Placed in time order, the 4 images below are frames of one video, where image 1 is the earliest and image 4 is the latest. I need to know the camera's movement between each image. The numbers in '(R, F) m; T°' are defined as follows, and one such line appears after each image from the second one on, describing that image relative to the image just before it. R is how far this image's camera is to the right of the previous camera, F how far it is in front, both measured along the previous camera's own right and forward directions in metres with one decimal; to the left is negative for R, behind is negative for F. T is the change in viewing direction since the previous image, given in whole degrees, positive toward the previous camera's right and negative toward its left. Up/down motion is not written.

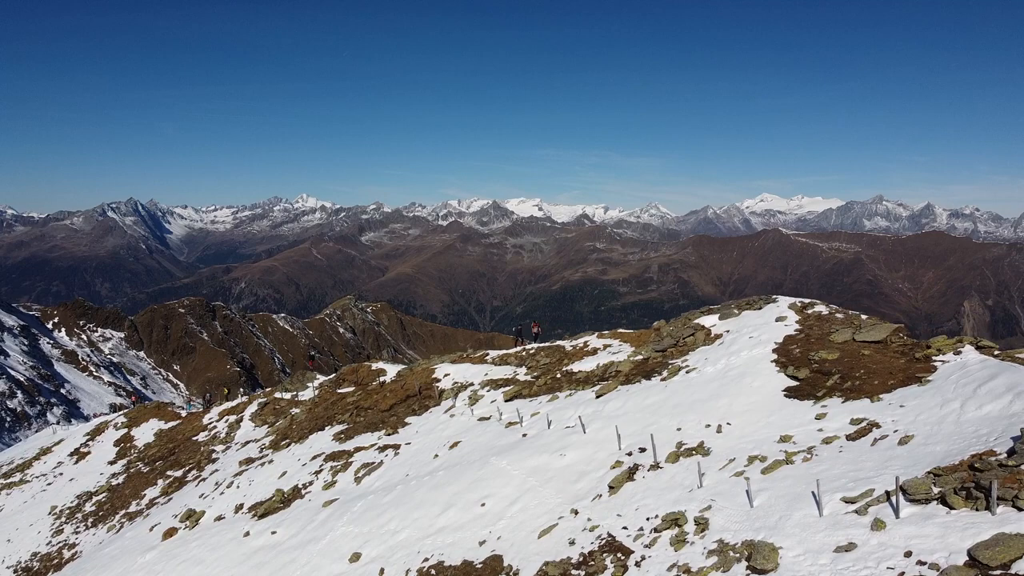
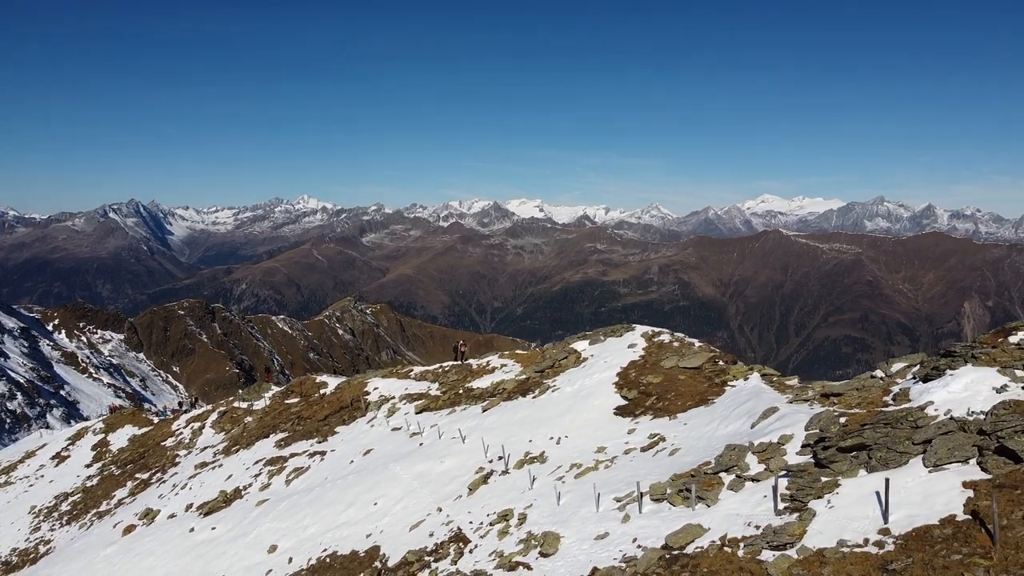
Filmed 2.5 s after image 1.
(+6.9, -5.2) m; 0°
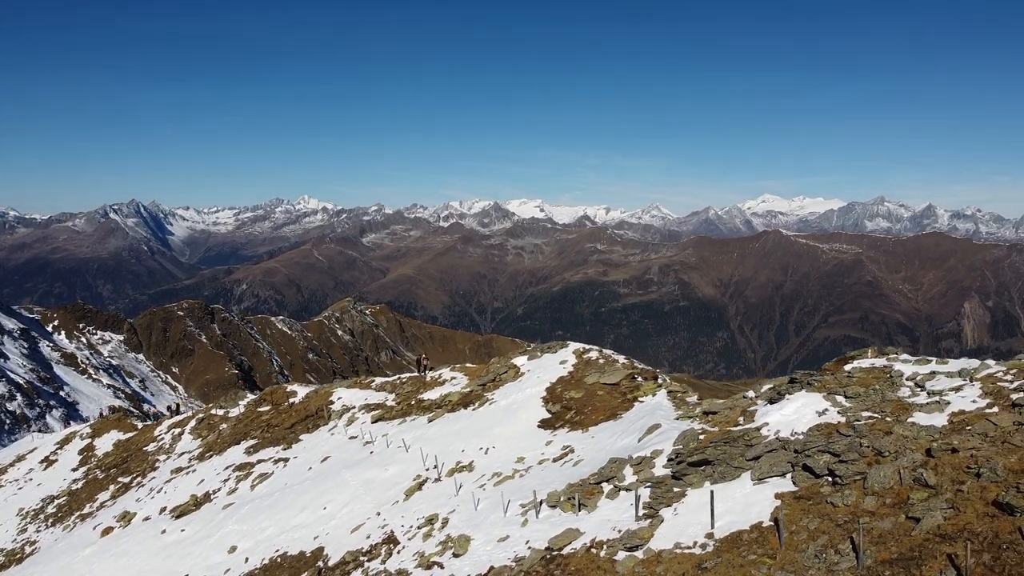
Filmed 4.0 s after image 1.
(+4.1, -2.9) m; 0°
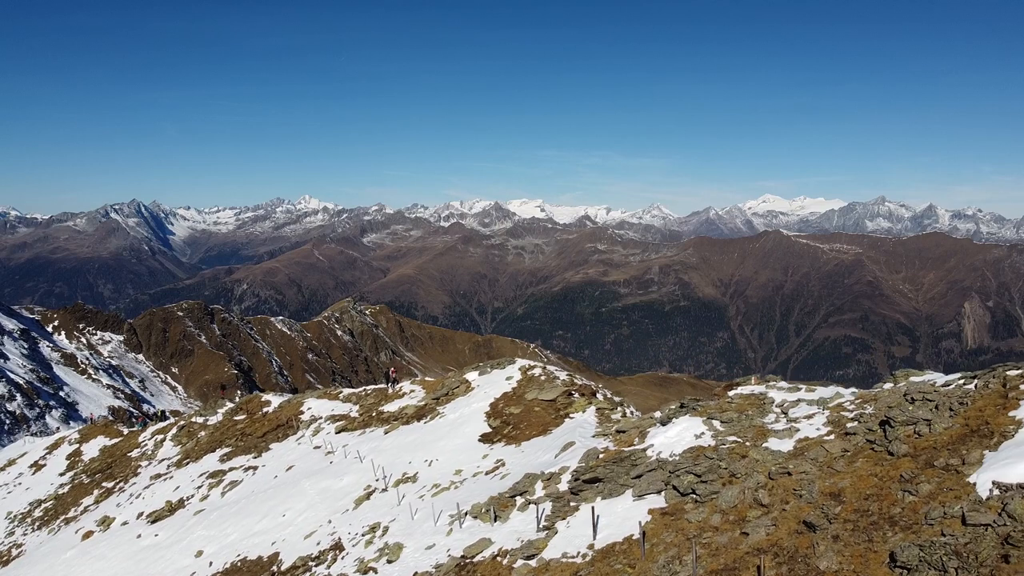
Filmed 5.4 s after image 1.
(+3.7, -2.4) m; 0°
